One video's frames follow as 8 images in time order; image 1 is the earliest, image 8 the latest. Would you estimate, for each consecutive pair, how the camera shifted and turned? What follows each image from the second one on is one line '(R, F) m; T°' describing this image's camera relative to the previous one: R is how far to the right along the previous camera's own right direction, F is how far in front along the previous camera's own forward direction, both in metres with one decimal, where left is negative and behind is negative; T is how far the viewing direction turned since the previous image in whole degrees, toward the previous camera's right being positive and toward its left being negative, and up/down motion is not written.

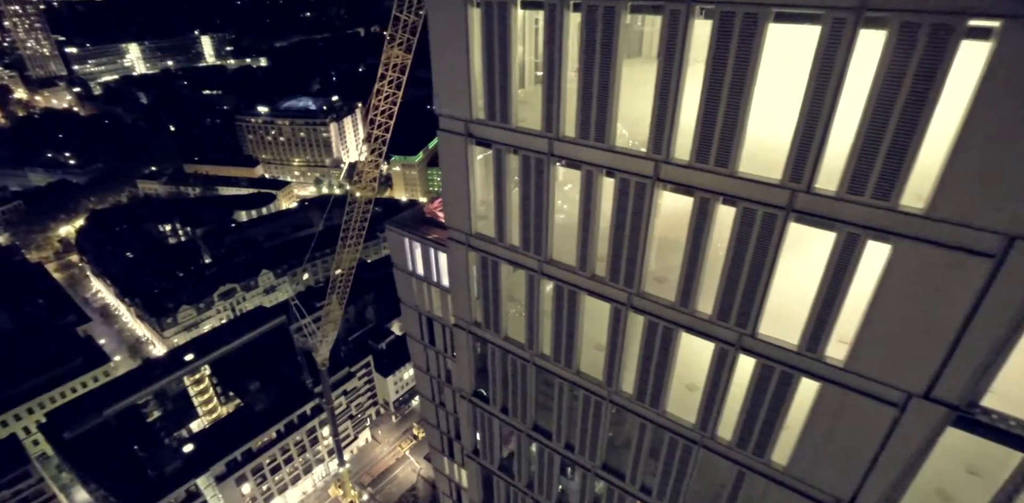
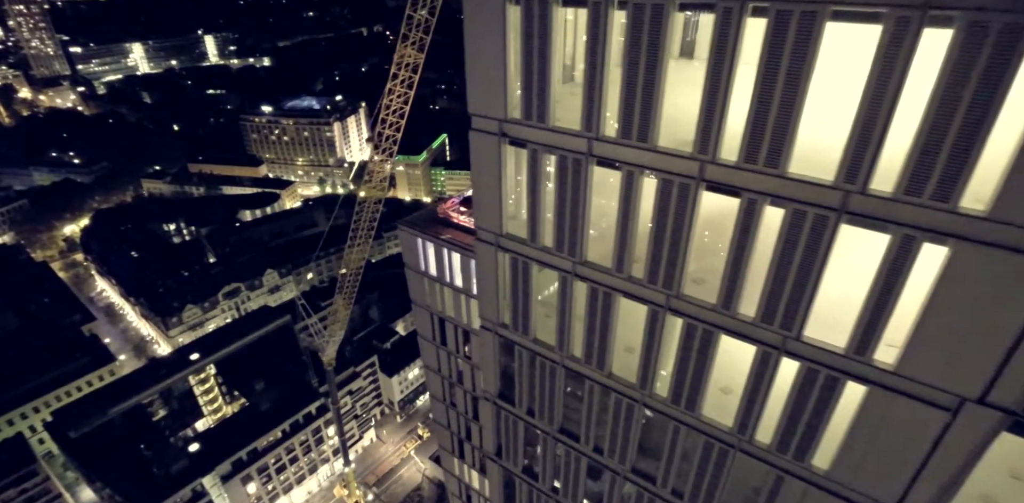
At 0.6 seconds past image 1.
(-0.9, +0.2) m; 0°
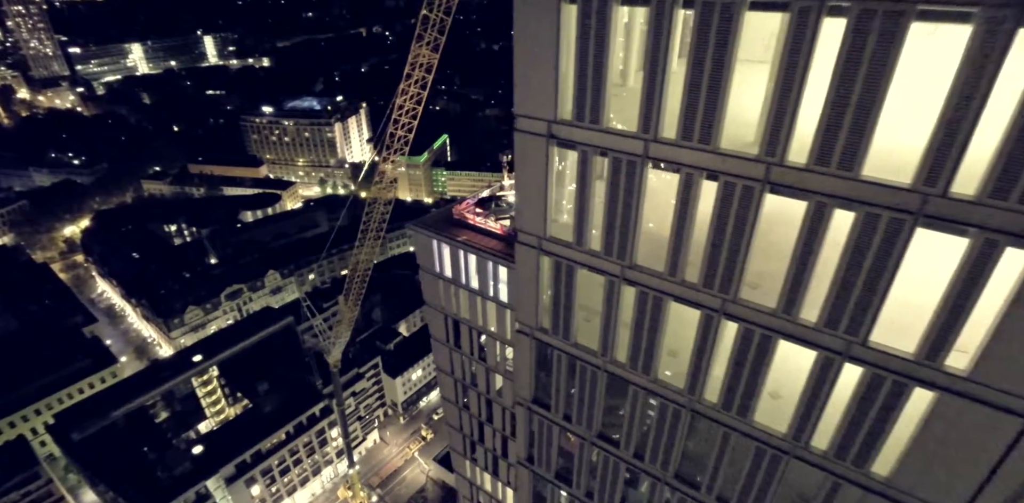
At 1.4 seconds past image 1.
(-1.4, +0.3) m; 0°
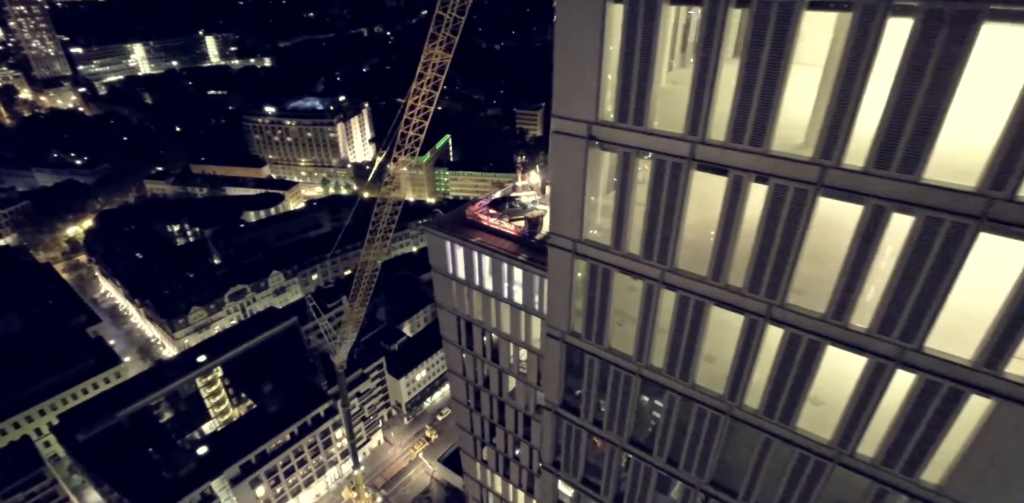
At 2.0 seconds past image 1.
(-1.1, +0.3) m; 0°
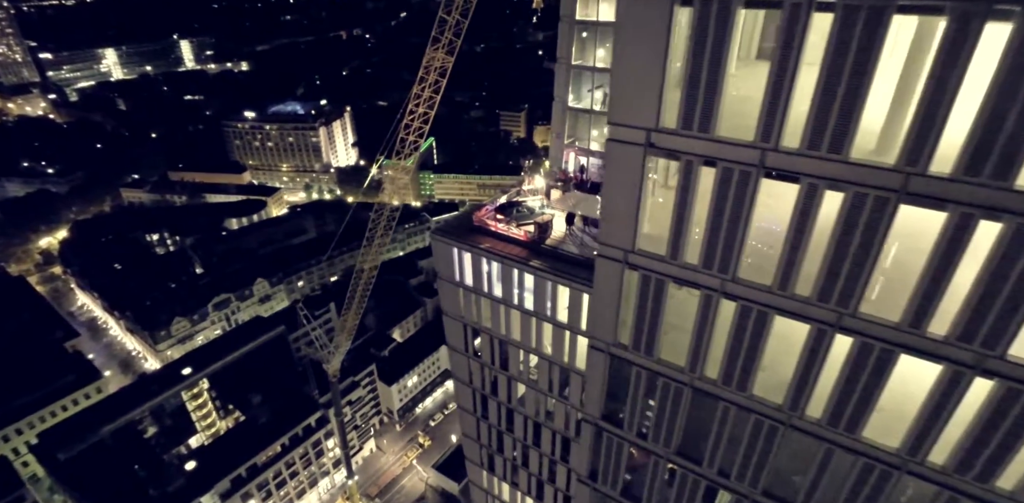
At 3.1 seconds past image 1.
(-2.0, +0.6) m; +2°
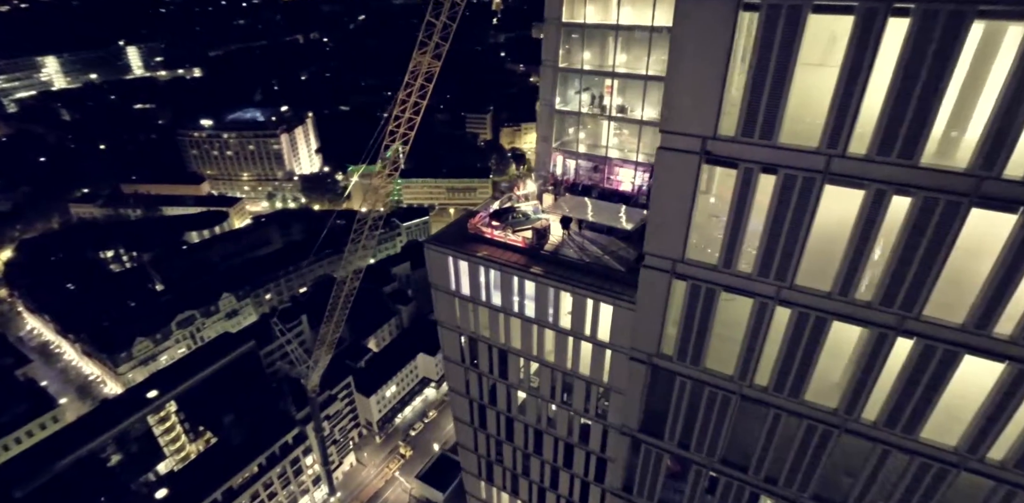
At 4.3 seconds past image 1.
(-2.3, +0.7) m; +4°
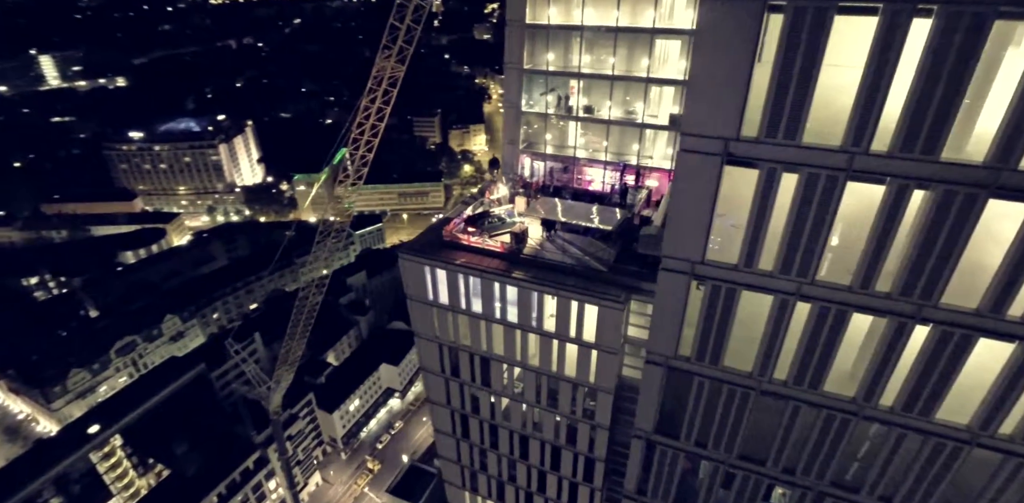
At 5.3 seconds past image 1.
(-2.0, +0.5) m; +5°
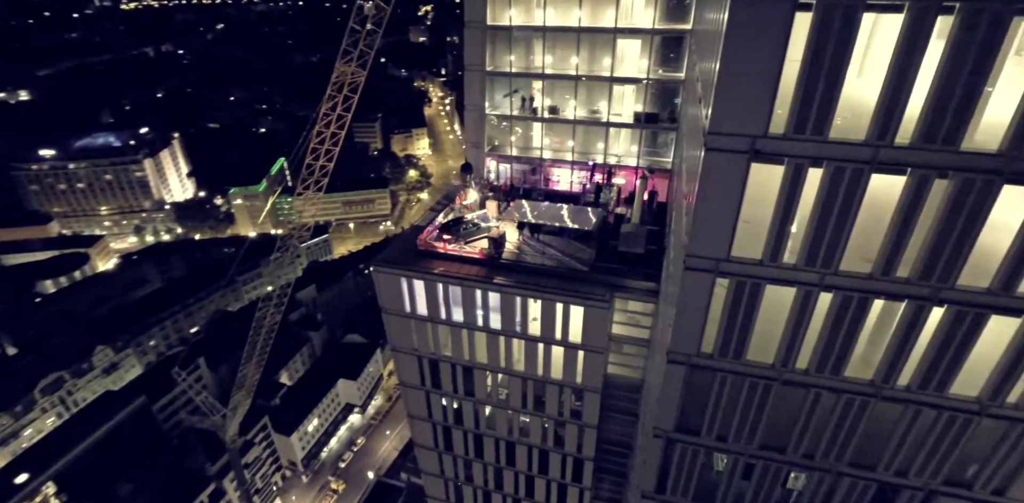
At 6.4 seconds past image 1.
(-2.3, +0.6) m; +6°
